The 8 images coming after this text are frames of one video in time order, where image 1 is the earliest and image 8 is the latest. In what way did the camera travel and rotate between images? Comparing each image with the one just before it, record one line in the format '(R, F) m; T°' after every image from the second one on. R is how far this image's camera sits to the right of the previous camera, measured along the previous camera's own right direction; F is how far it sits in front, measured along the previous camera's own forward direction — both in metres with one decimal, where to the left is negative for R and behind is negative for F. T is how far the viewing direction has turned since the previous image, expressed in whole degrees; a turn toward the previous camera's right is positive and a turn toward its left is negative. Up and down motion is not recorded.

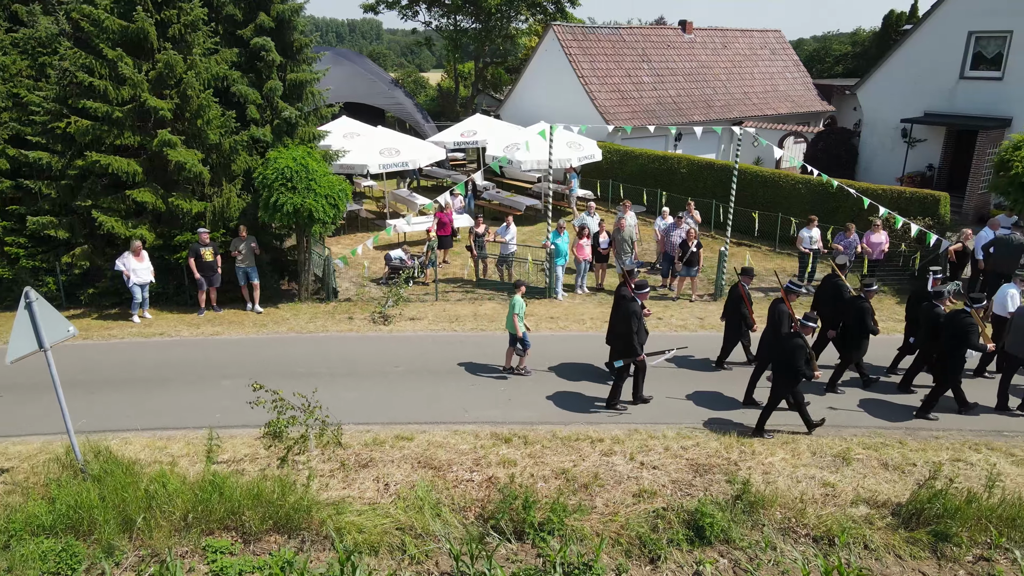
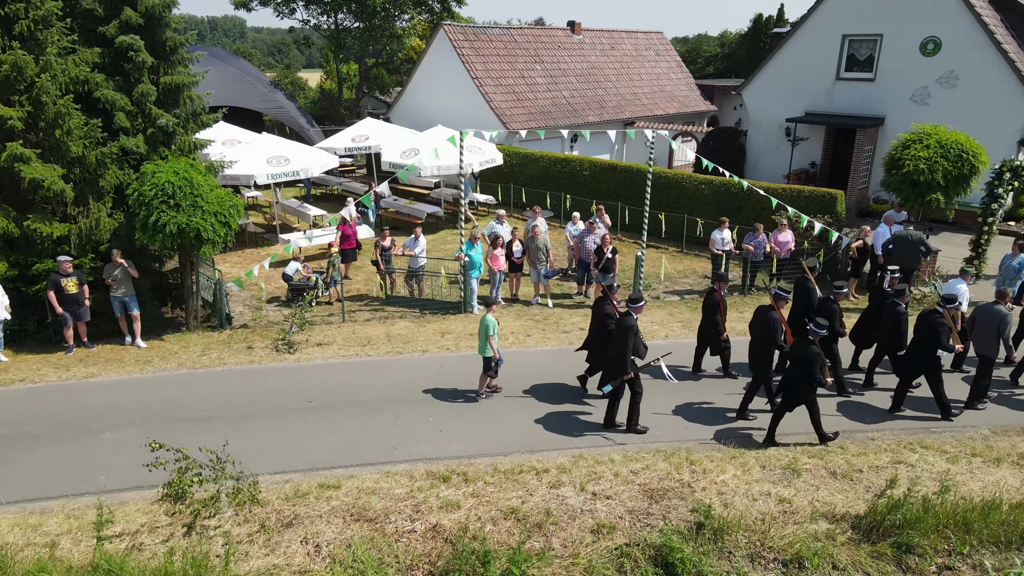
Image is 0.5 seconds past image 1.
(-0.5, +0.7) m; +9°
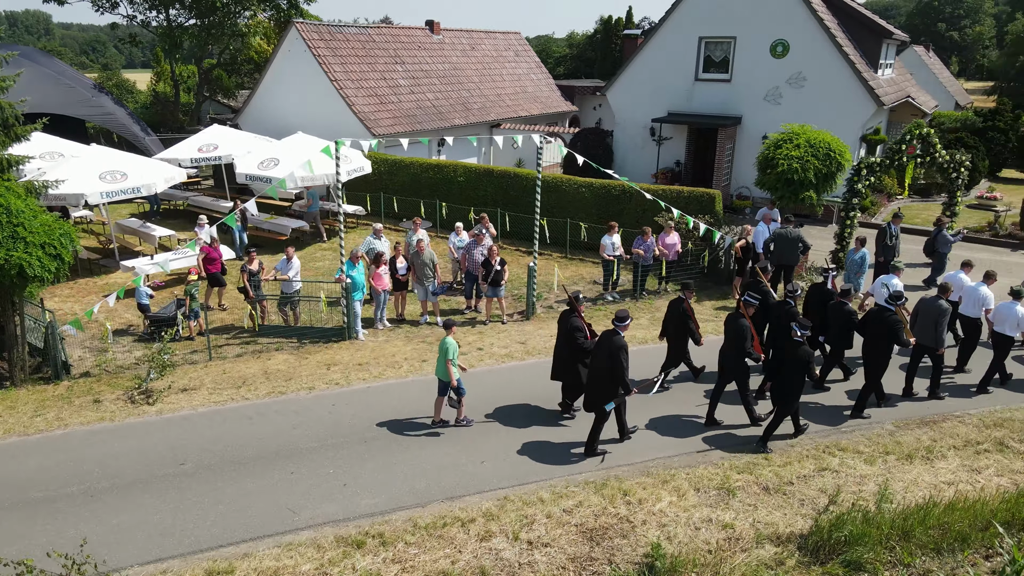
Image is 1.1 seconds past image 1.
(-0.5, +0.9) m; +11°
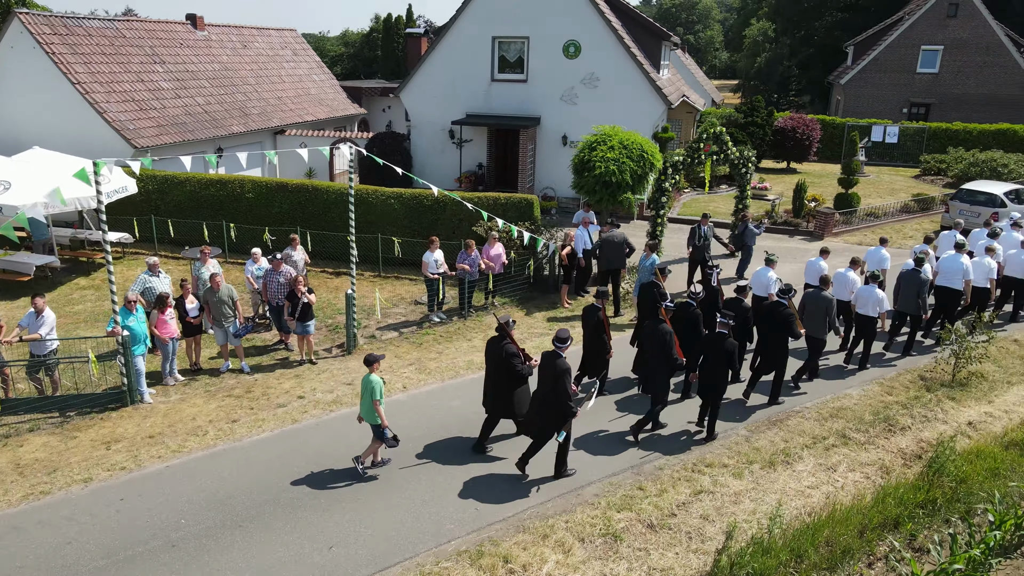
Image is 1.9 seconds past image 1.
(-0.4, +1.2) m; +16°
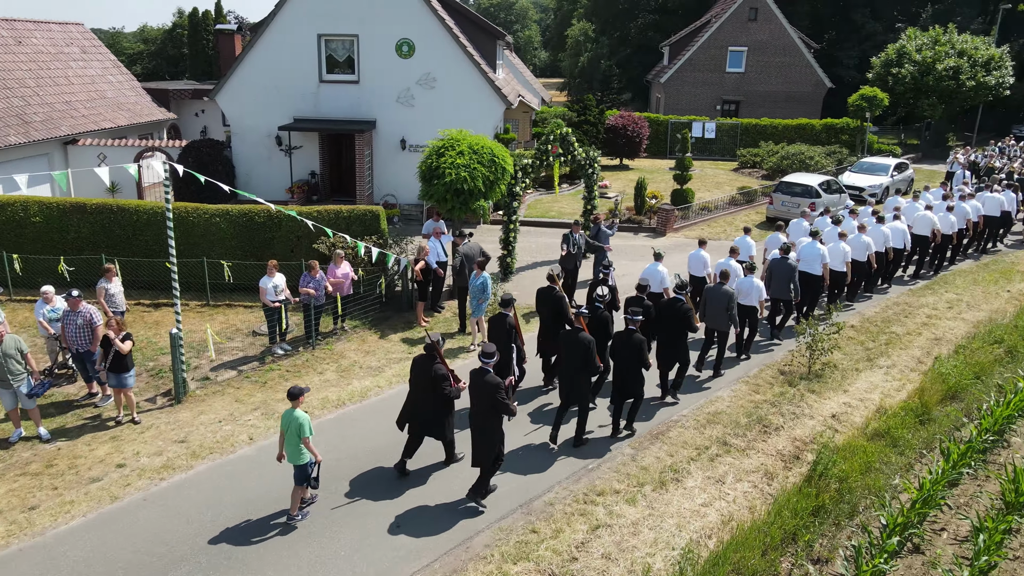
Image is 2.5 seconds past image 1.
(-0.2, +0.9) m; +13°
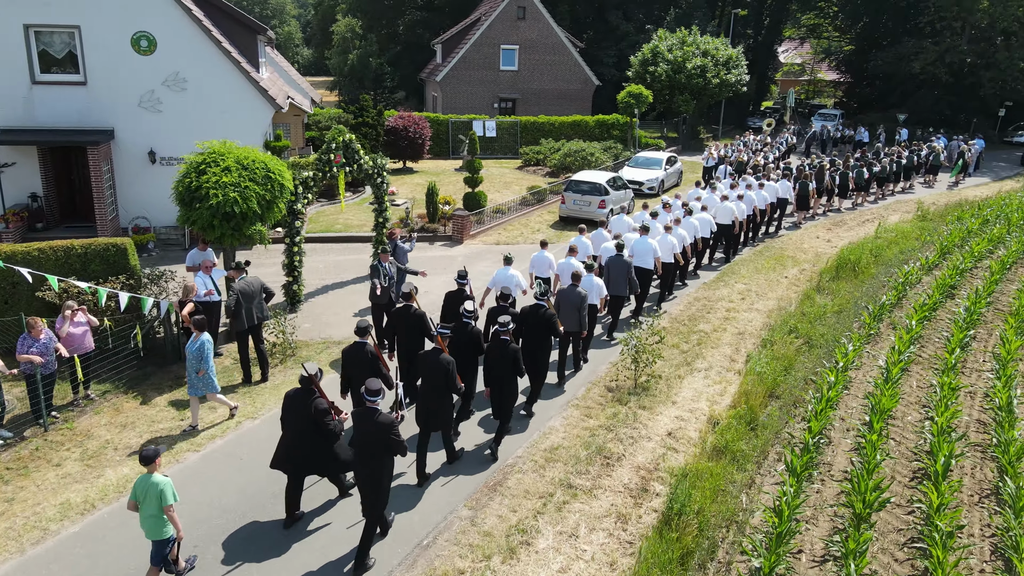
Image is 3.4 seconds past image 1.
(-0.1, +1.3) m; +17°
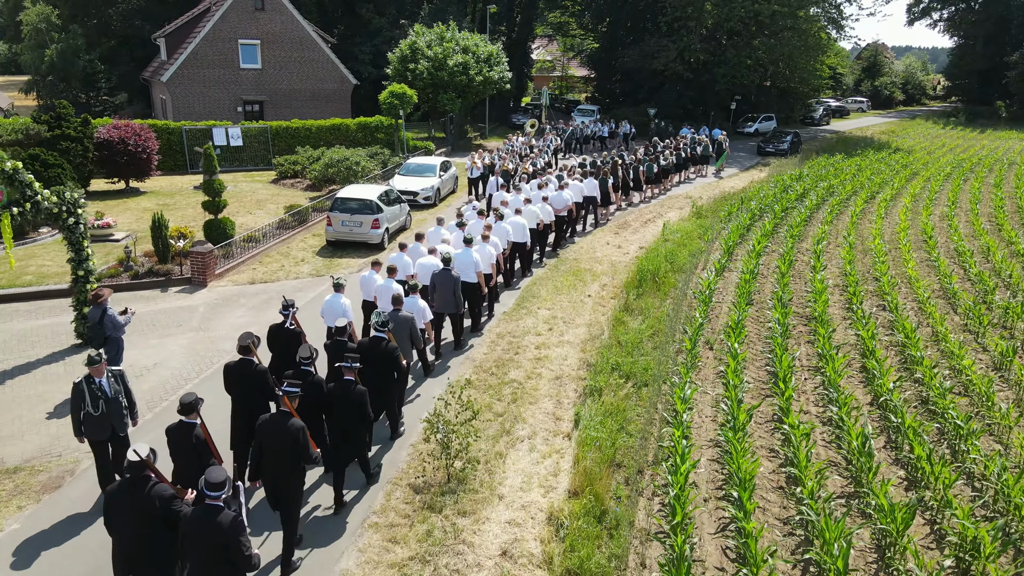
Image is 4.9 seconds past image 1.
(+0.2, +2.4) m; +17°
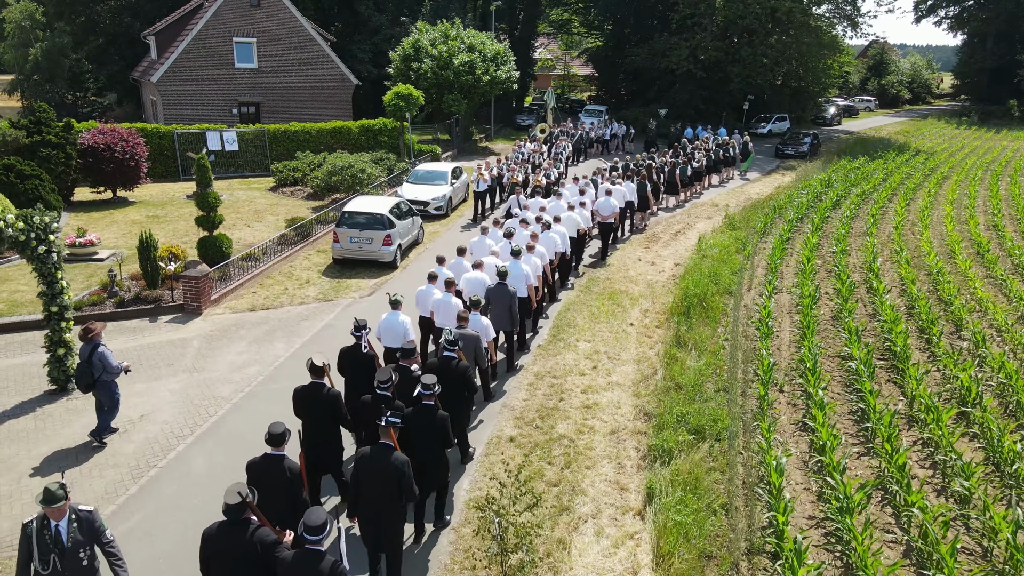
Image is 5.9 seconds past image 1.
(-0.6, +1.5) m; 0°
